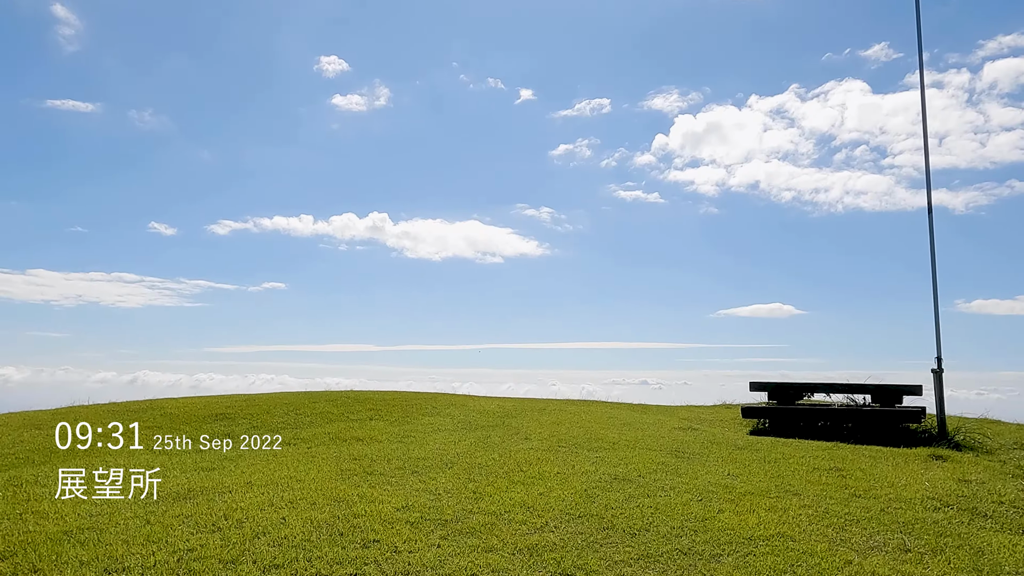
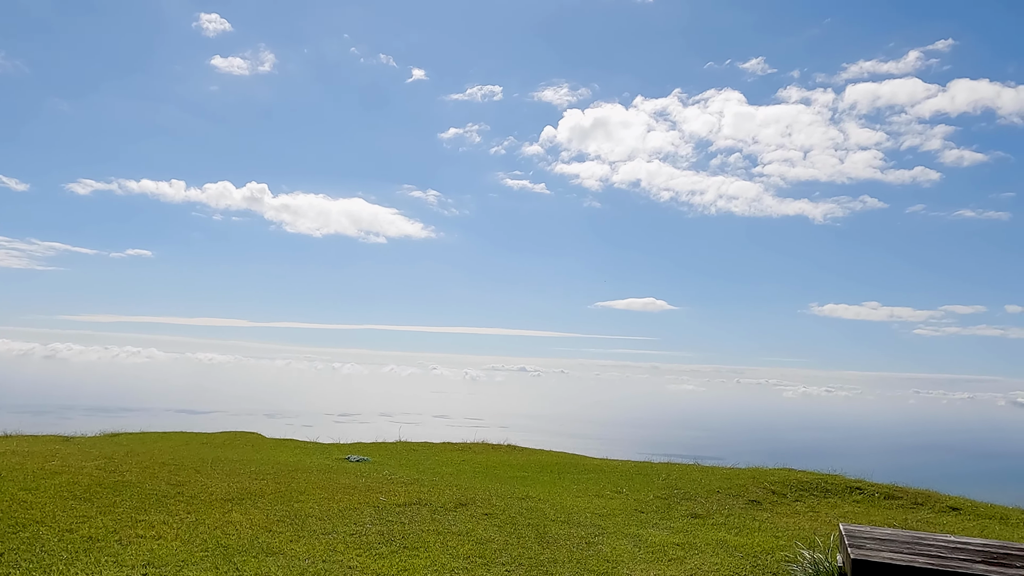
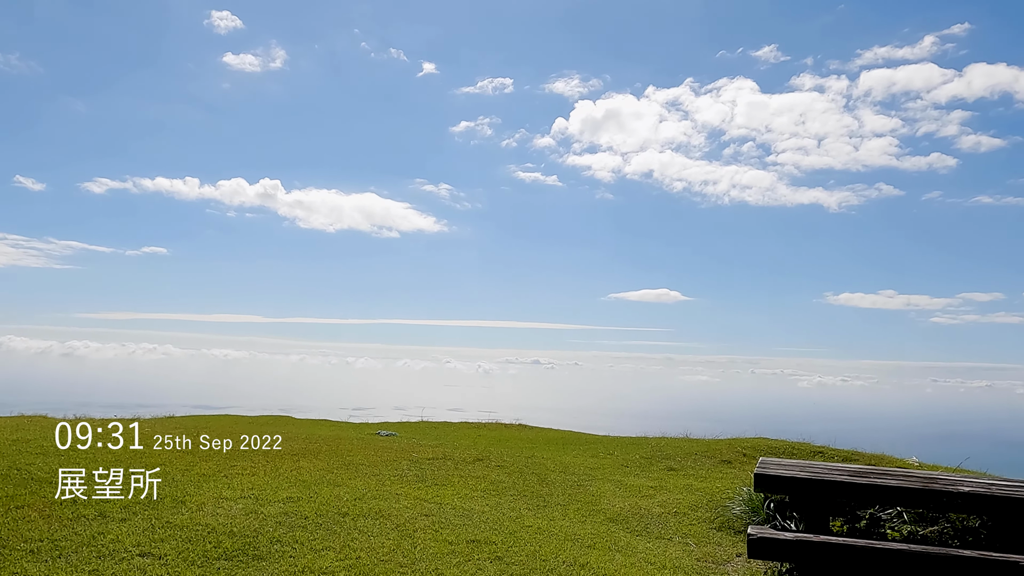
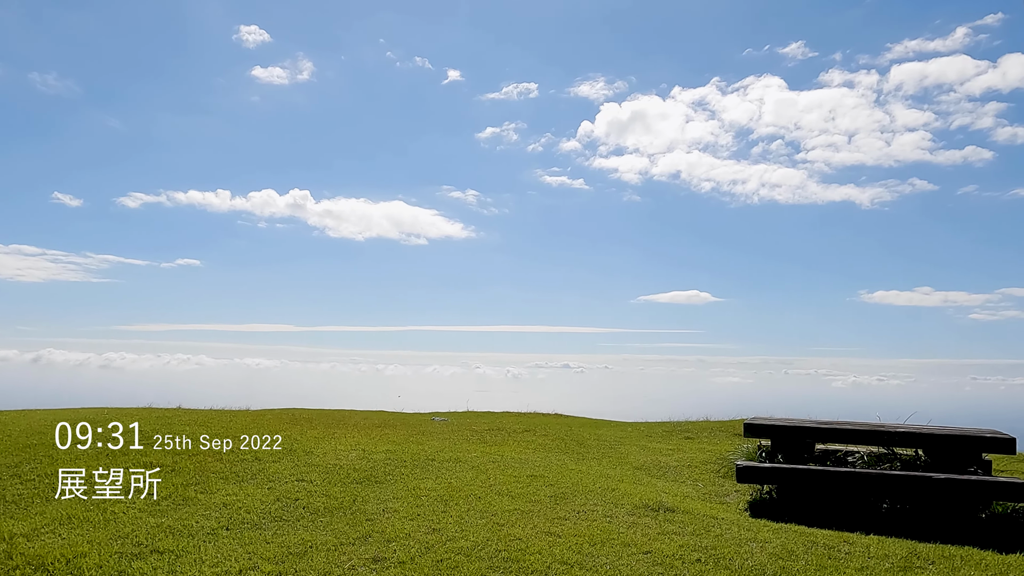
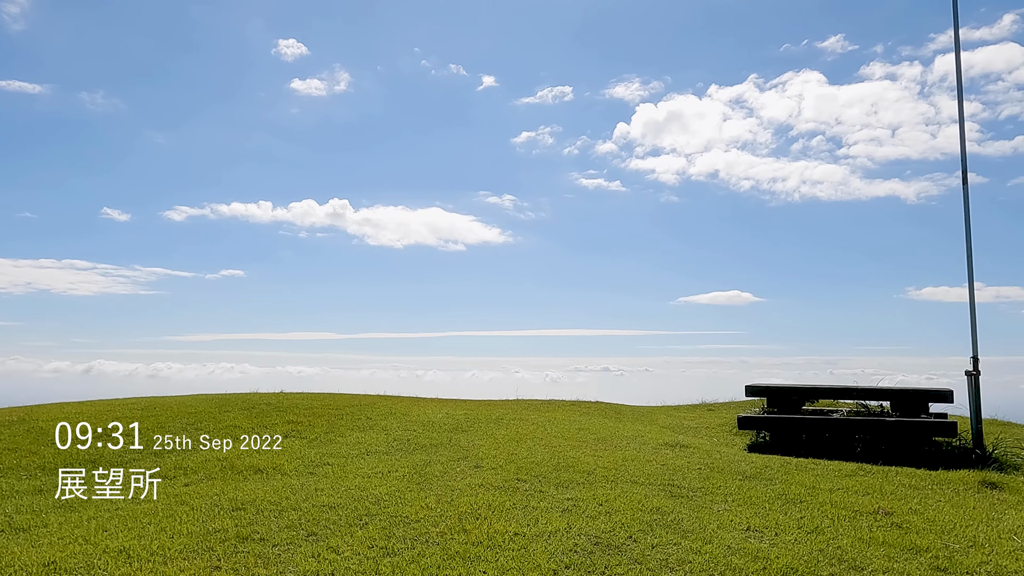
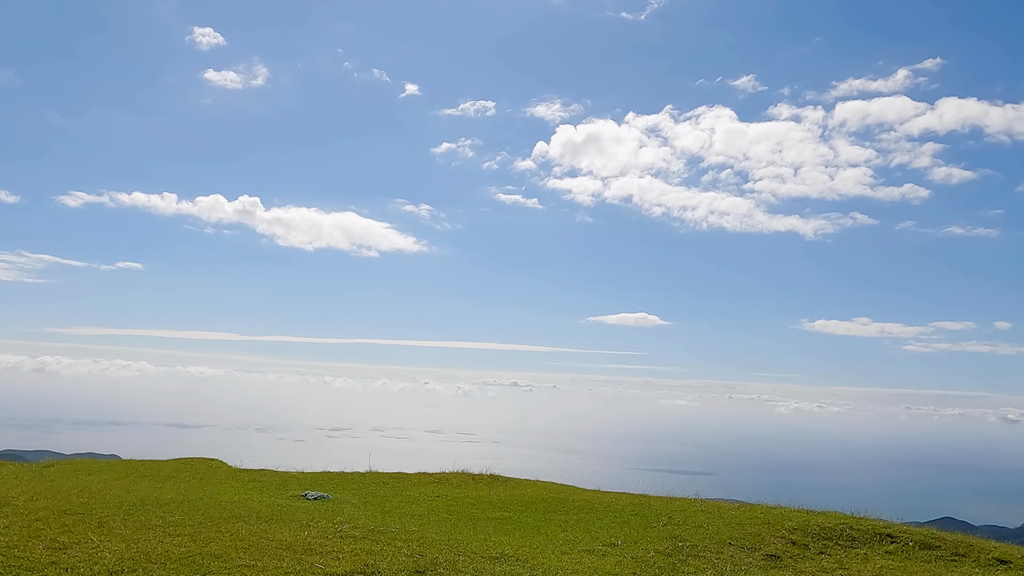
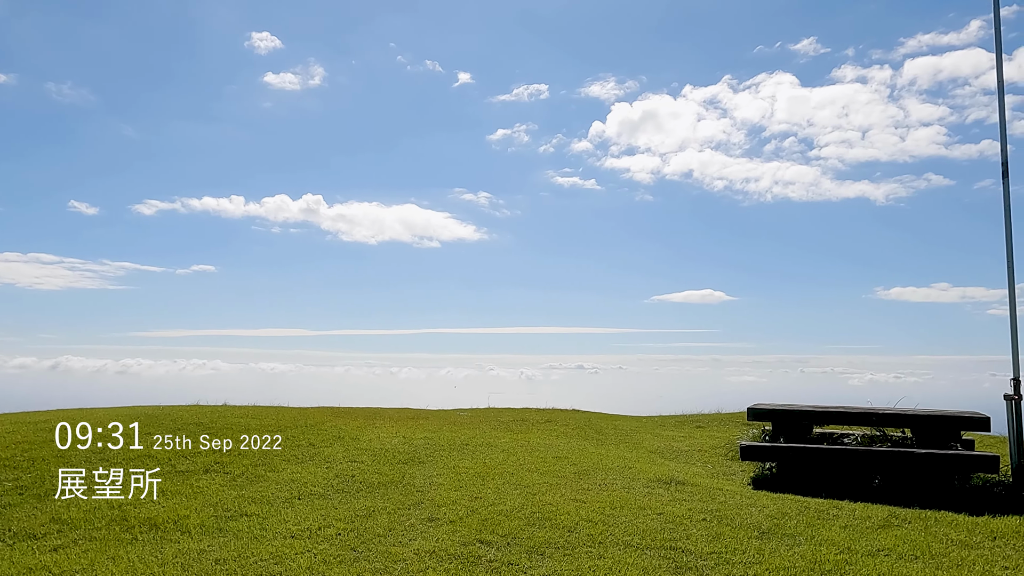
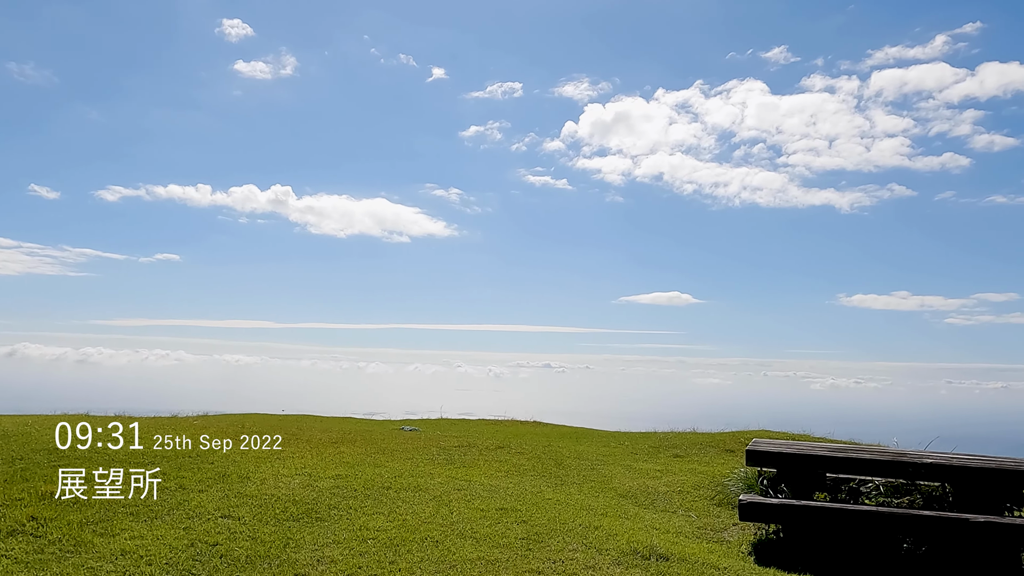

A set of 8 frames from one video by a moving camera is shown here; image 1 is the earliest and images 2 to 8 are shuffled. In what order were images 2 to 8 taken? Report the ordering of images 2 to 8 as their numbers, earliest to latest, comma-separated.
5, 7, 4, 8, 3, 2, 6
